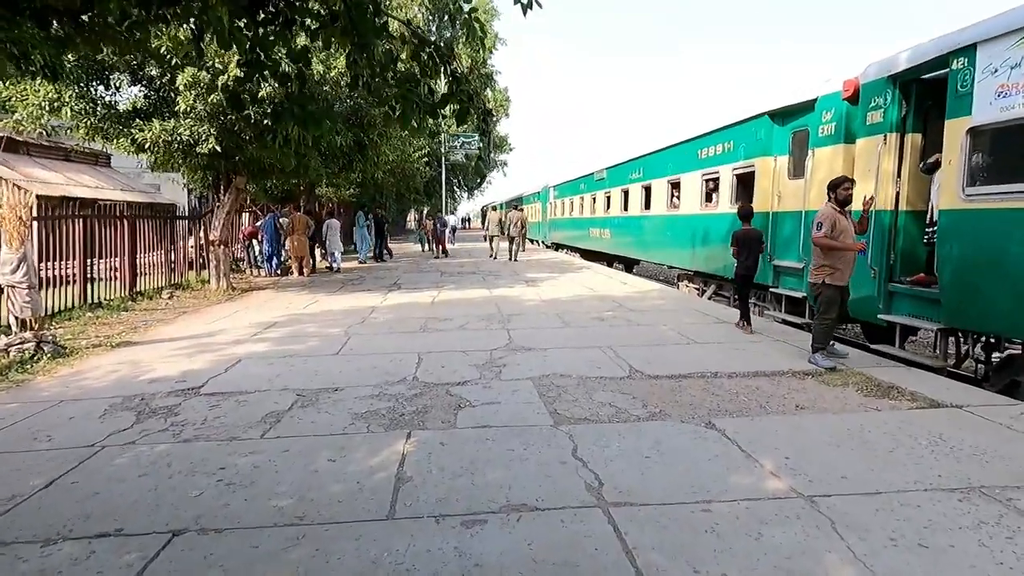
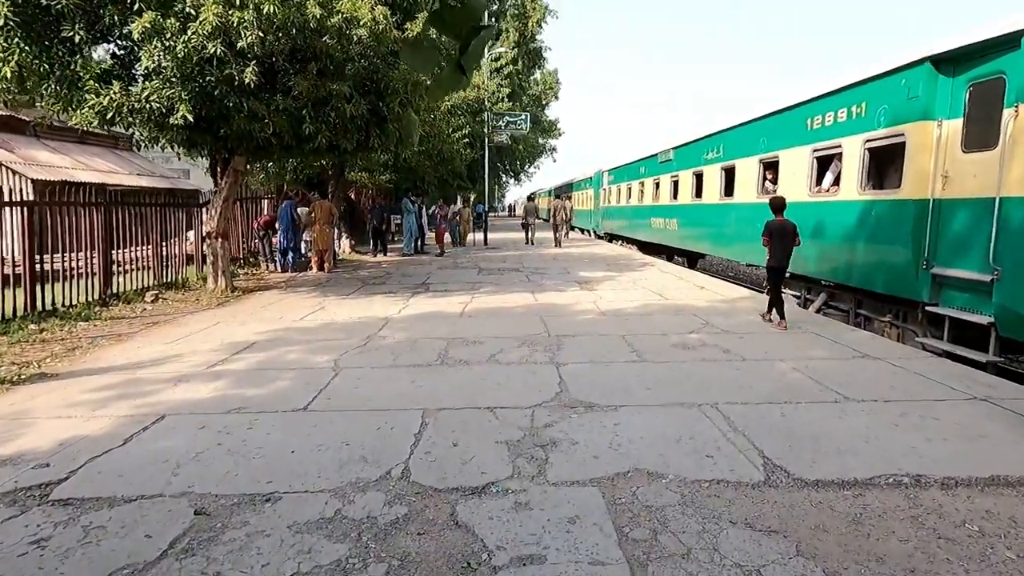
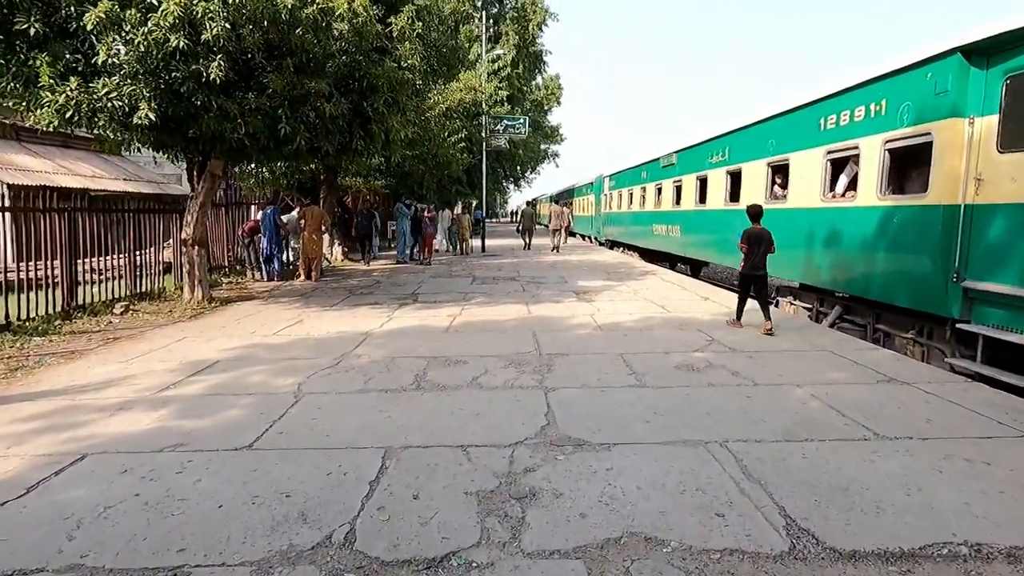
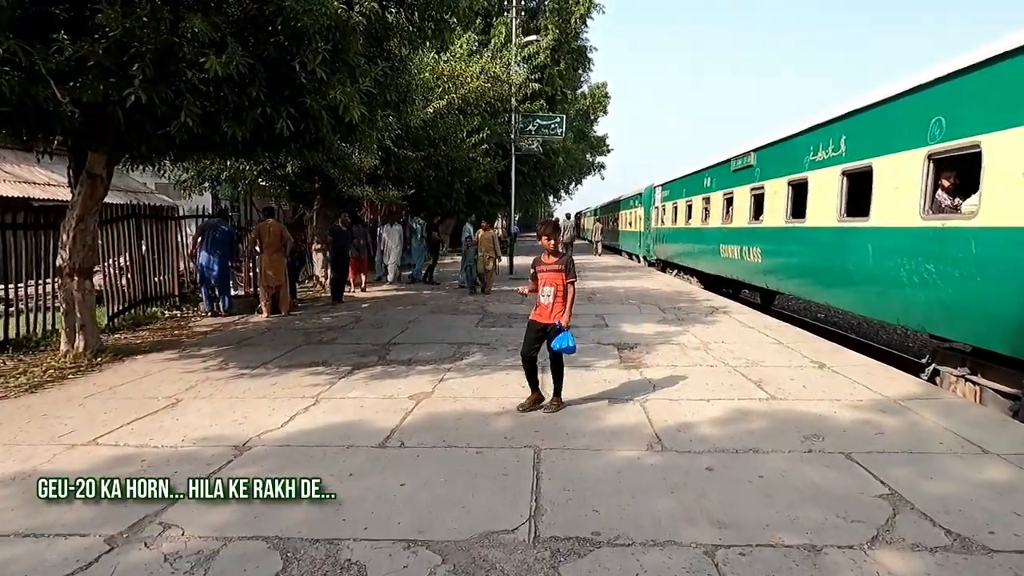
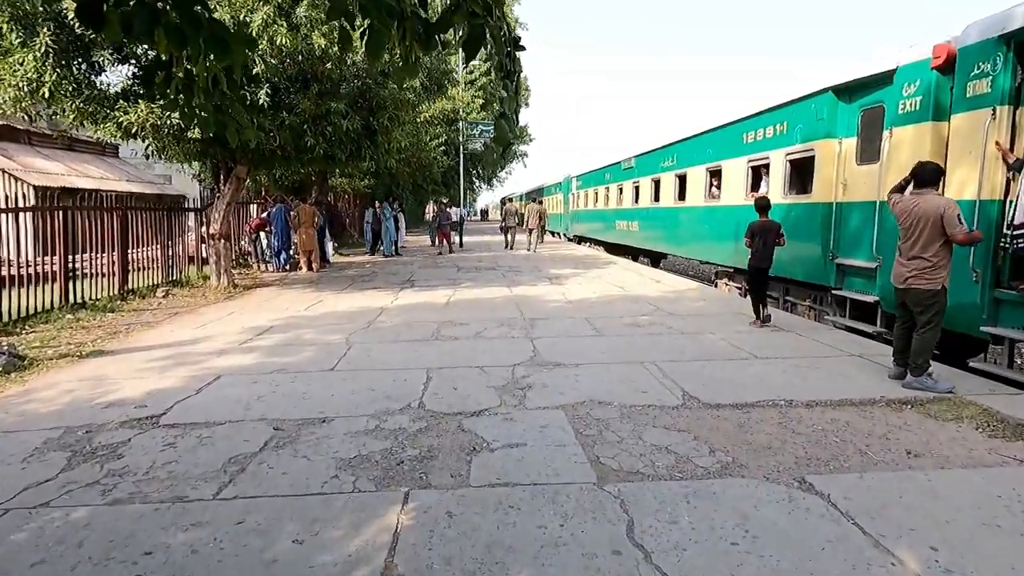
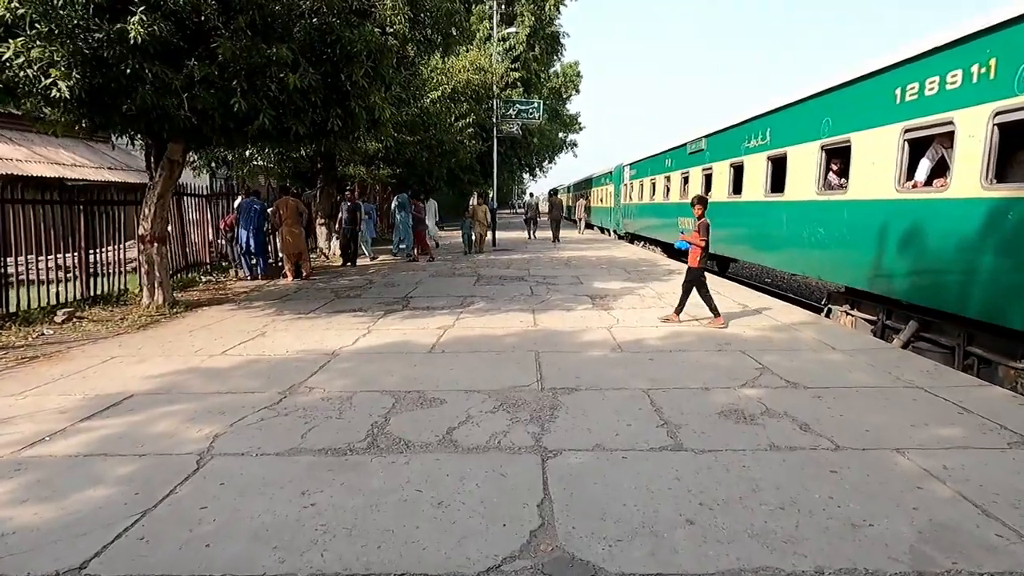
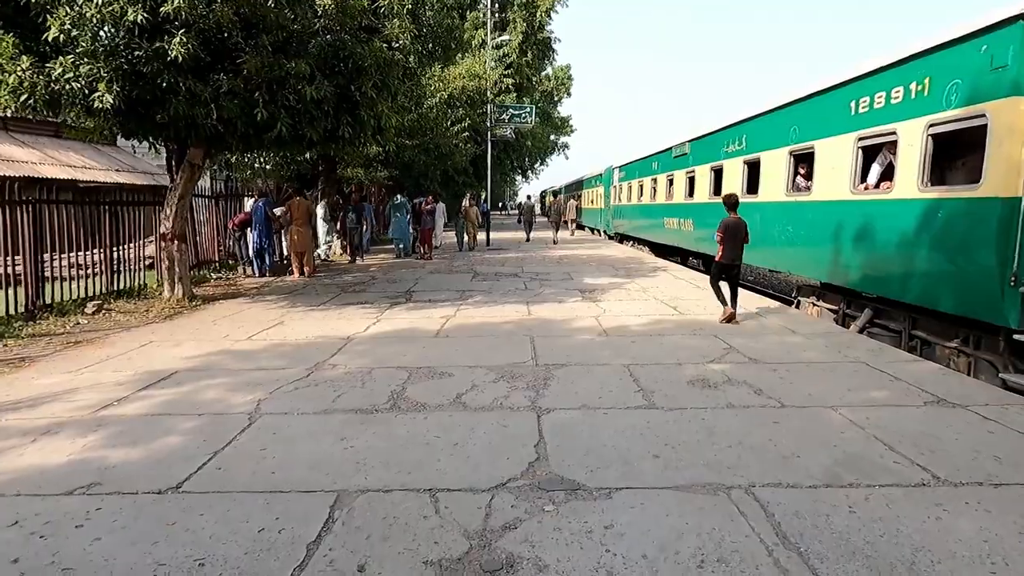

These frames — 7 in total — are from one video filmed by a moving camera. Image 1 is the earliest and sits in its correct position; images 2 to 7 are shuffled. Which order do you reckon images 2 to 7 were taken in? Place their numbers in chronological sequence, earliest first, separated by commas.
5, 2, 3, 7, 6, 4
